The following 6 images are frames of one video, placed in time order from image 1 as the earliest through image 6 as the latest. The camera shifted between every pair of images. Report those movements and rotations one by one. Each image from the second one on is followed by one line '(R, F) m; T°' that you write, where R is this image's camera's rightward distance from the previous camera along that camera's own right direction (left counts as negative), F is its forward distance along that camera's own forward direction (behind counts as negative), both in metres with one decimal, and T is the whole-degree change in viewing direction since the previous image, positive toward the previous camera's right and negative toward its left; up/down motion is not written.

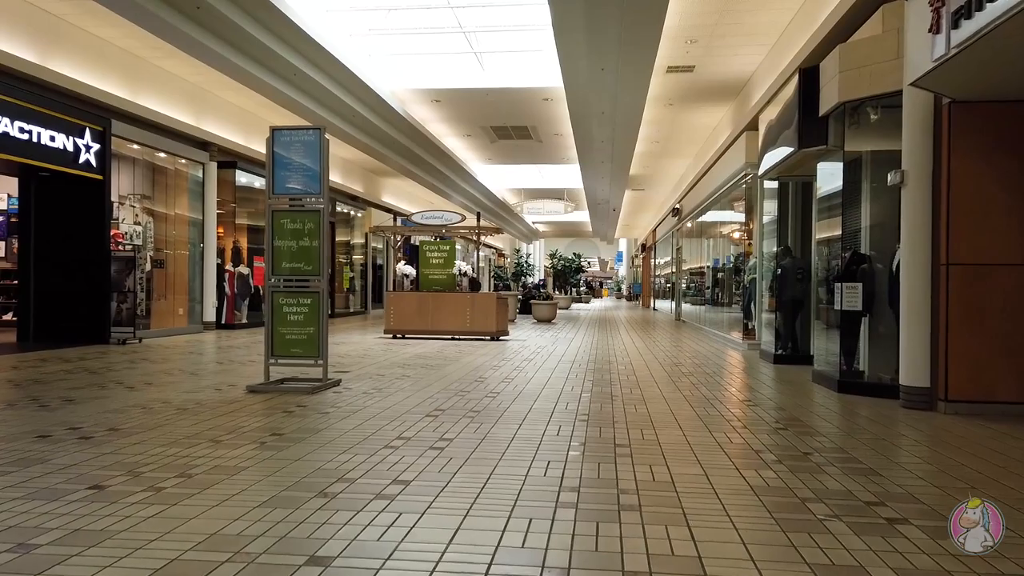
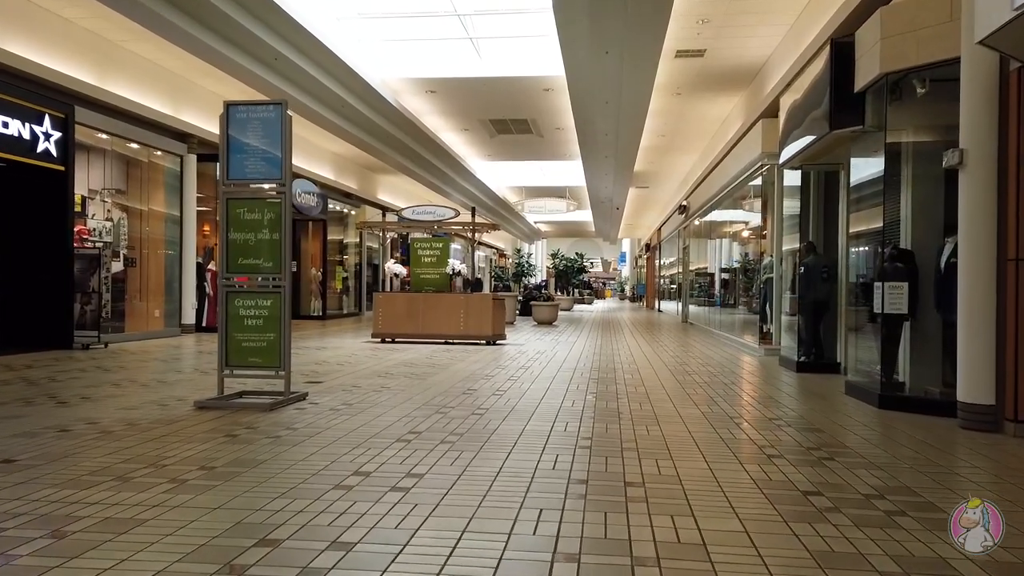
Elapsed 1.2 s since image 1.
(+0.1, +0.8) m; 0°
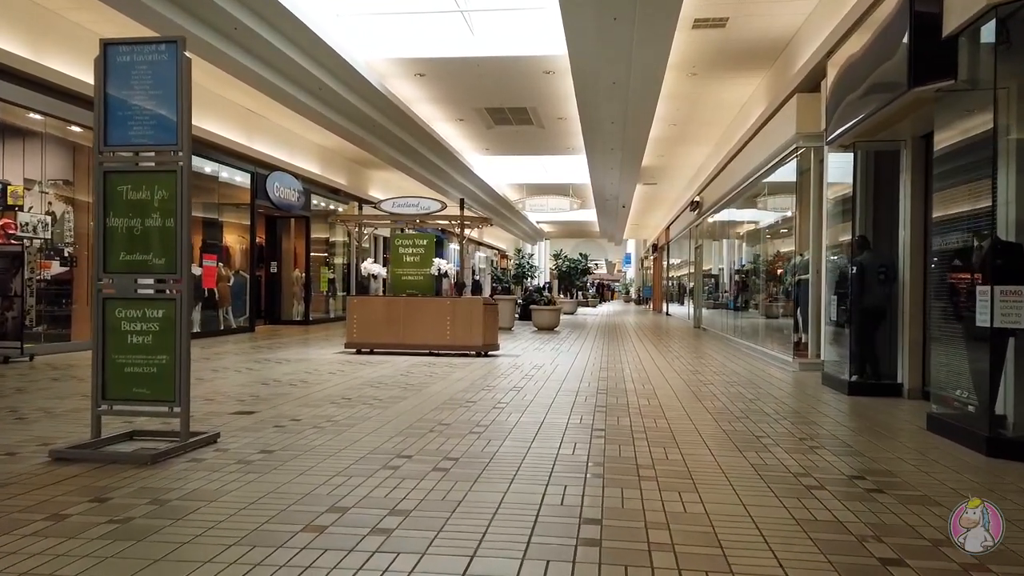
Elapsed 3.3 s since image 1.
(0.0, +0.5) m; 0°
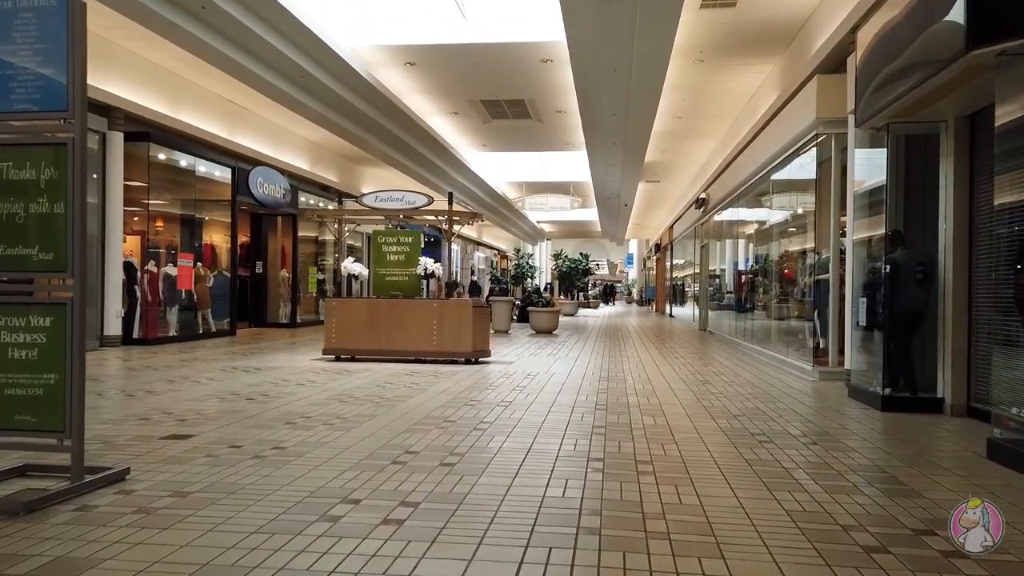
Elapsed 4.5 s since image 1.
(+0.1, +0.8) m; 0°
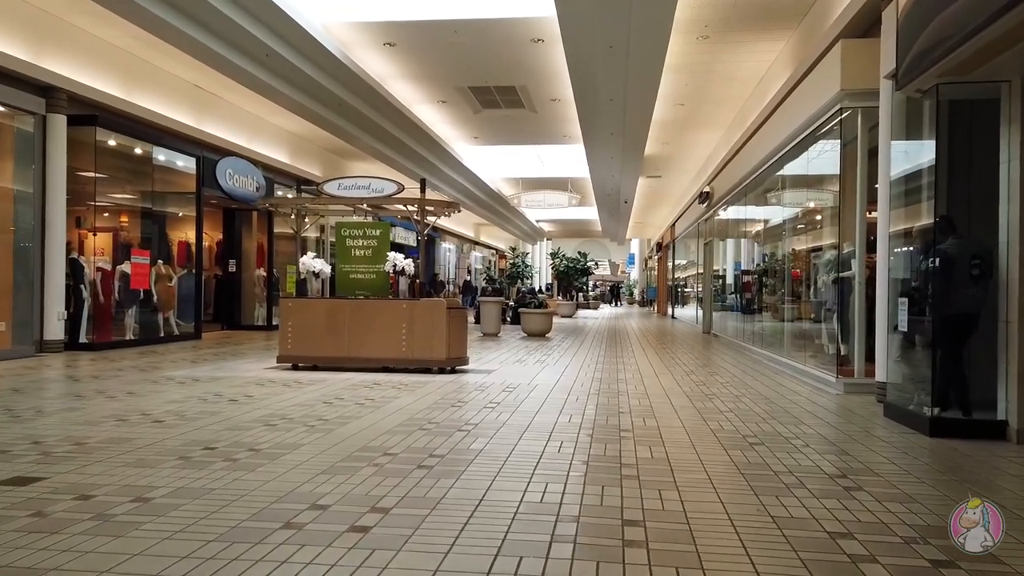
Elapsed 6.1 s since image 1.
(+0.3, +1.1) m; 0°
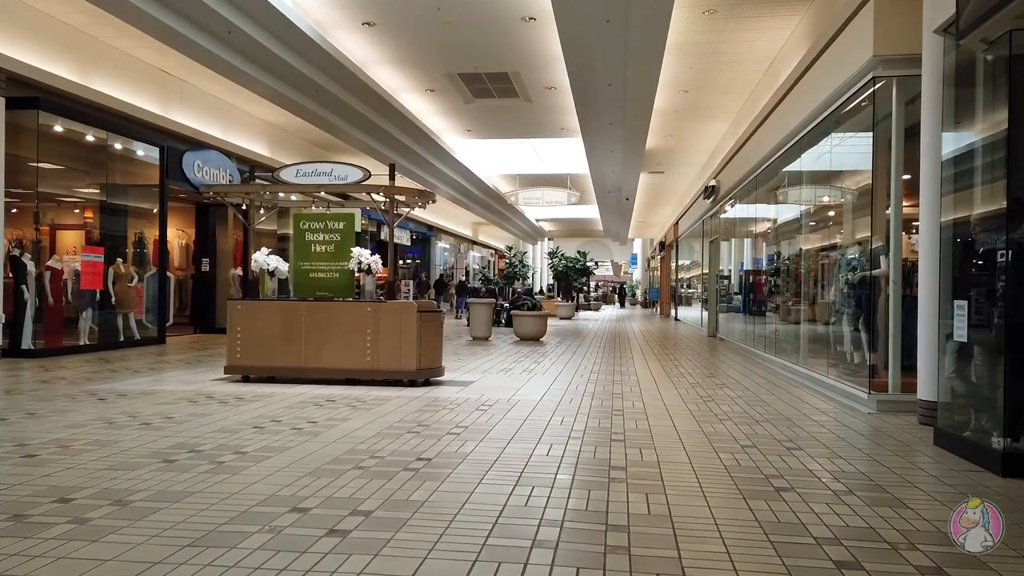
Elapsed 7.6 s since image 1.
(+0.2, +1.0) m; 0°
